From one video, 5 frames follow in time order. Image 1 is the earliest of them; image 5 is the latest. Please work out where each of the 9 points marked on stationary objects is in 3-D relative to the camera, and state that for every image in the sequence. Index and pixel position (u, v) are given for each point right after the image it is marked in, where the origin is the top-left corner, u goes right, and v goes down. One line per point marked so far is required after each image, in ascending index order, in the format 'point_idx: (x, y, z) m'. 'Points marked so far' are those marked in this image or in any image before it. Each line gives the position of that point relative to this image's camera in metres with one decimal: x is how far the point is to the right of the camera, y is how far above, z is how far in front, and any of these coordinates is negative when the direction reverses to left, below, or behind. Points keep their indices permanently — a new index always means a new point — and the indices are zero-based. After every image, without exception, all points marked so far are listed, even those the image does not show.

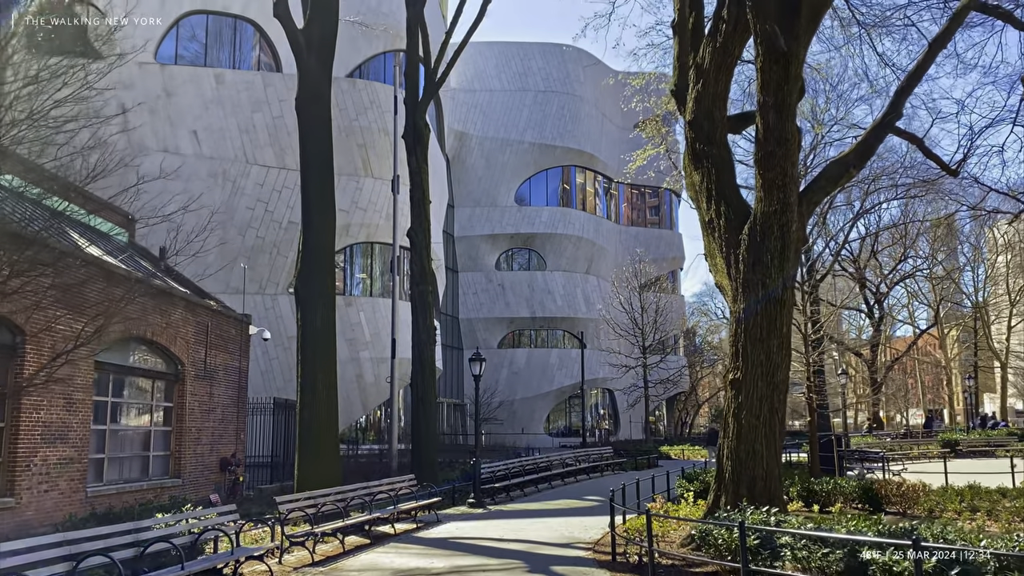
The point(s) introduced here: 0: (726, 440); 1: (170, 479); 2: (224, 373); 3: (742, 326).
0: (+2.3, -1.6, +9.5) m
1: (-6.0, -3.3, +15.8) m
2: (-5.7, -1.7, +18.0) m
3: (+2.4, -0.4, +9.5) m
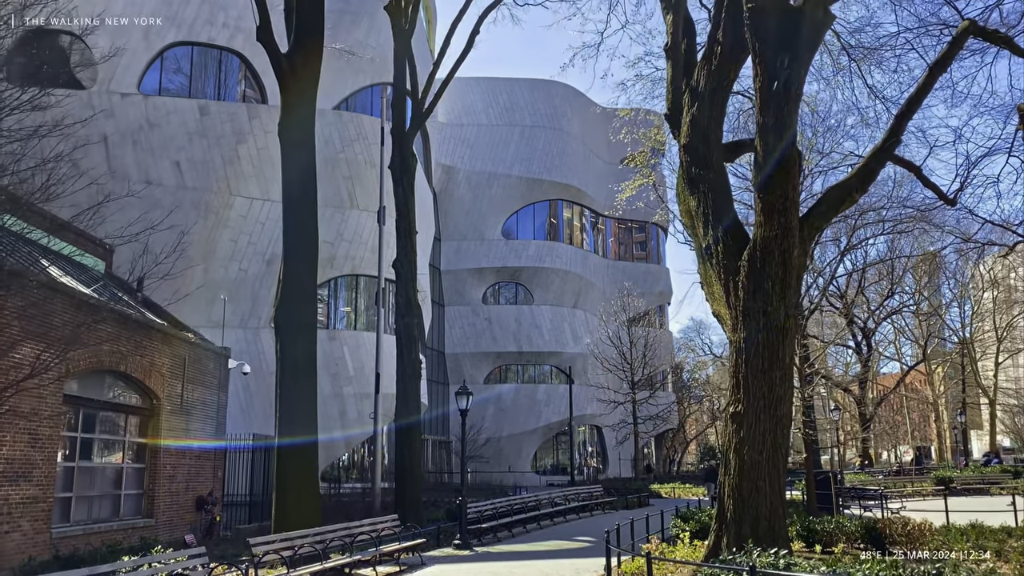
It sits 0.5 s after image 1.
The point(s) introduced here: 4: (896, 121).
0: (+2.2, -1.9, +9.0) m
1: (-6.2, -3.9, +15.1) m
2: (-6.0, -2.3, +17.4) m
3: (+2.3, -0.7, +9.1) m
4: (+4.4, +1.9, +10.2) m
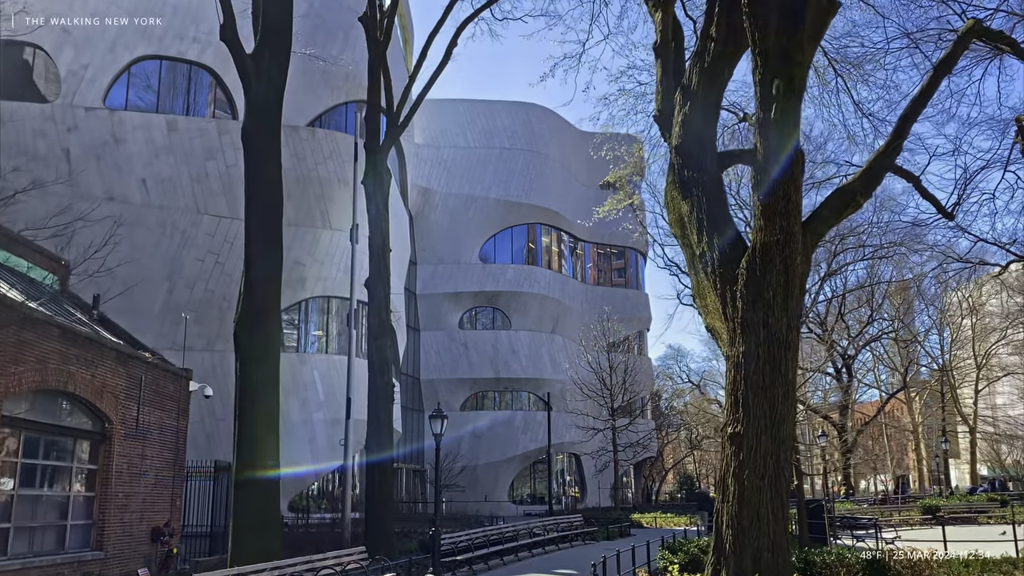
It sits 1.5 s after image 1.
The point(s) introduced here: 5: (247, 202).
0: (+2.0, -2.0, +8.2) m
1: (-6.6, -4.1, +14.1) m
2: (-6.4, -2.6, +16.4) m
3: (+2.1, -0.8, +8.3) m
4: (+4.1, +1.7, +9.6) m
5: (-3.7, +1.2, +12.6) m
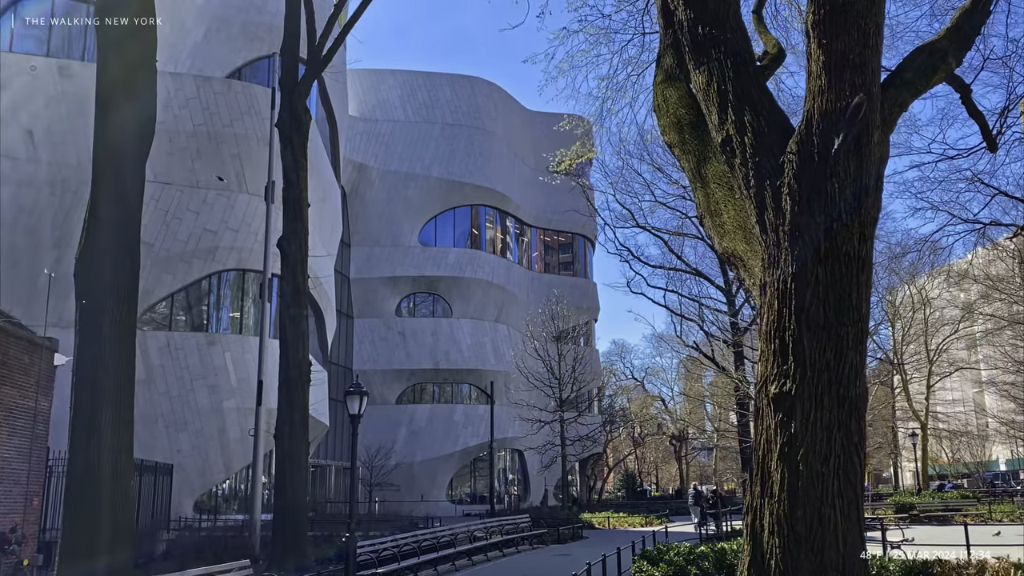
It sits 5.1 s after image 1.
0: (+1.6, -1.3, +5.5) m
1: (-7.4, -3.3, +10.8) m
2: (-7.3, -1.9, +13.1) m
3: (+1.7, -0.1, +5.6) m
4: (+3.7, +2.4, +7.0) m
5: (-4.3, +2.0, +9.5) m
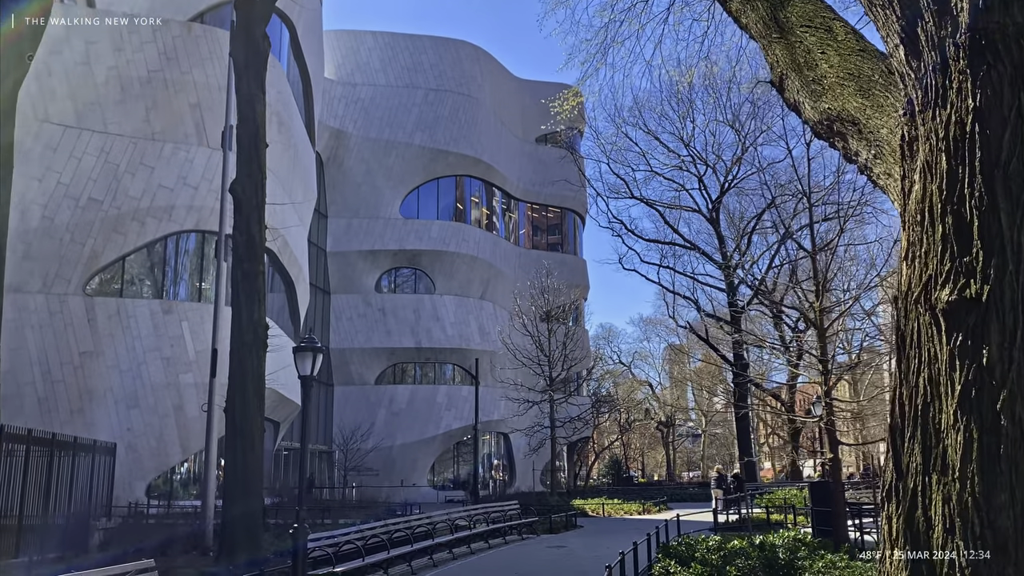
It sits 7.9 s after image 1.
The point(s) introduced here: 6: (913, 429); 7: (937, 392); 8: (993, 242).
0: (+1.6, -0.7, +3.3) m
1: (-7.4, -2.6, +8.5) m
2: (-7.4, -1.1, +10.8) m
3: (+1.7, +0.5, +3.4) m
4: (+3.7, +3.0, +4.8) m
5: (-4.4, +2.6, +7.2) m
6: (+1.5, -0.5, +3.5) m
7: (+1.6, -0.4, +3.4) m
8: (+1.8, +0.2, +3.3) m
